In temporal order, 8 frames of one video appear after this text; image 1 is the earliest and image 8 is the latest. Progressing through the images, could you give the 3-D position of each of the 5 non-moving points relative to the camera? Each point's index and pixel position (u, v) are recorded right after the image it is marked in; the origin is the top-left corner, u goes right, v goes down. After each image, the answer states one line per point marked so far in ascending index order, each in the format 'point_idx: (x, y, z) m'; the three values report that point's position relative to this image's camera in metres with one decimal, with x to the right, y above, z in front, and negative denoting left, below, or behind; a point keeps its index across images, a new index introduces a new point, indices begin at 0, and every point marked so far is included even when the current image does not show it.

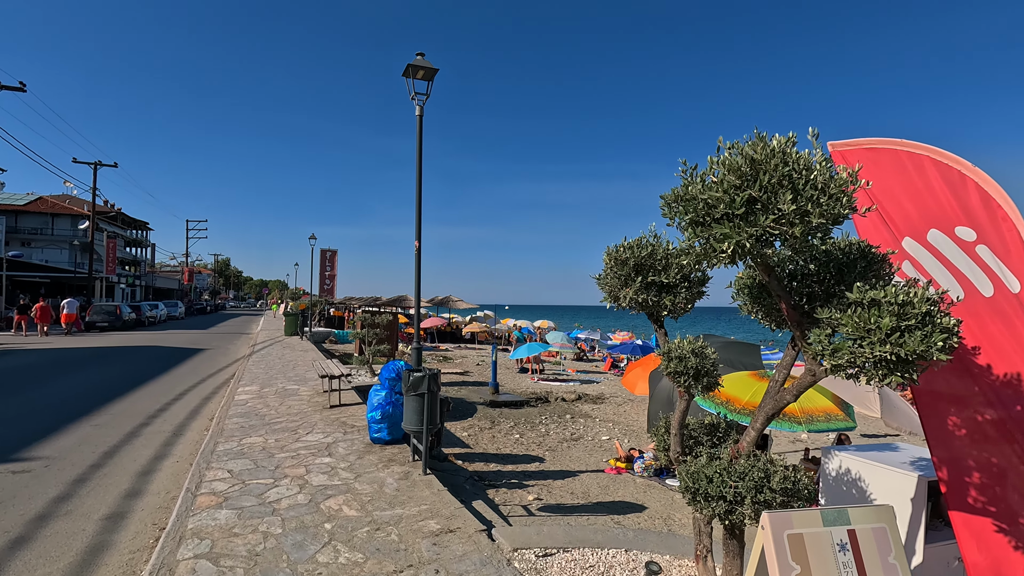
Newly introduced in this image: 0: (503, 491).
0: (-0.1, -2.7, +7.0) m
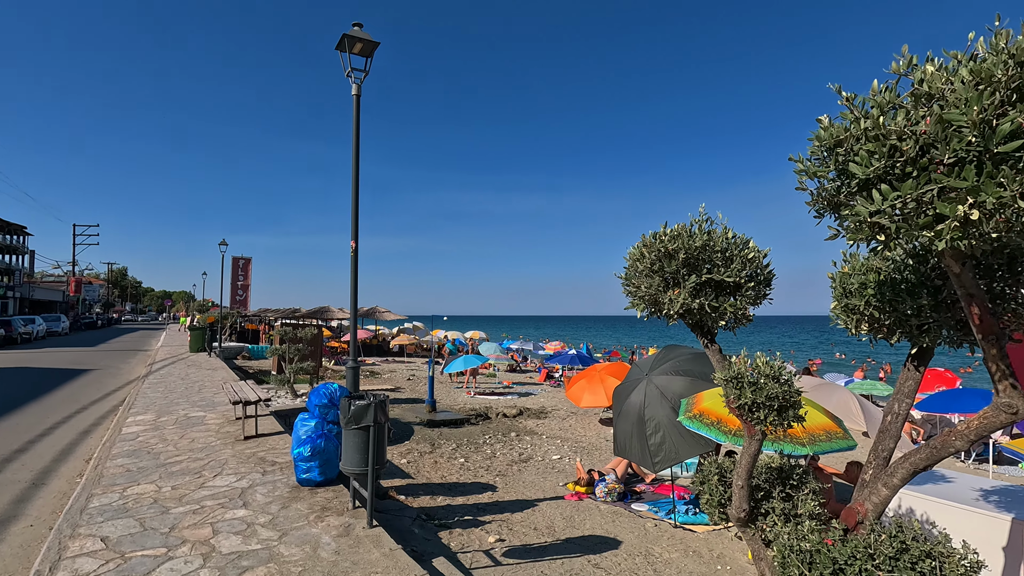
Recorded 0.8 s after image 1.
0: (-0.6, -2.8, +6.0) m
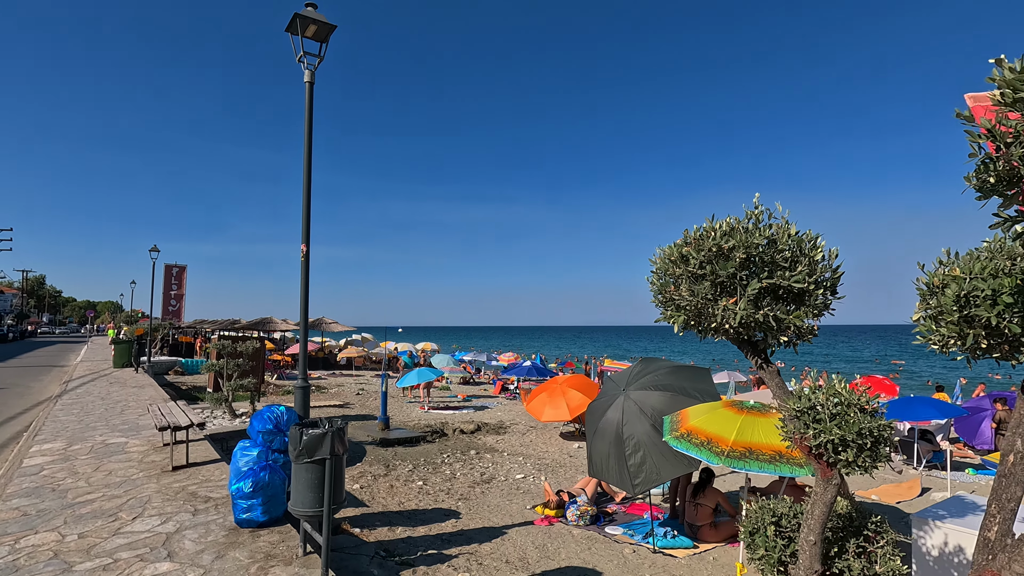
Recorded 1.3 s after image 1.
0: (-0.9, -2.8, +5.4) m
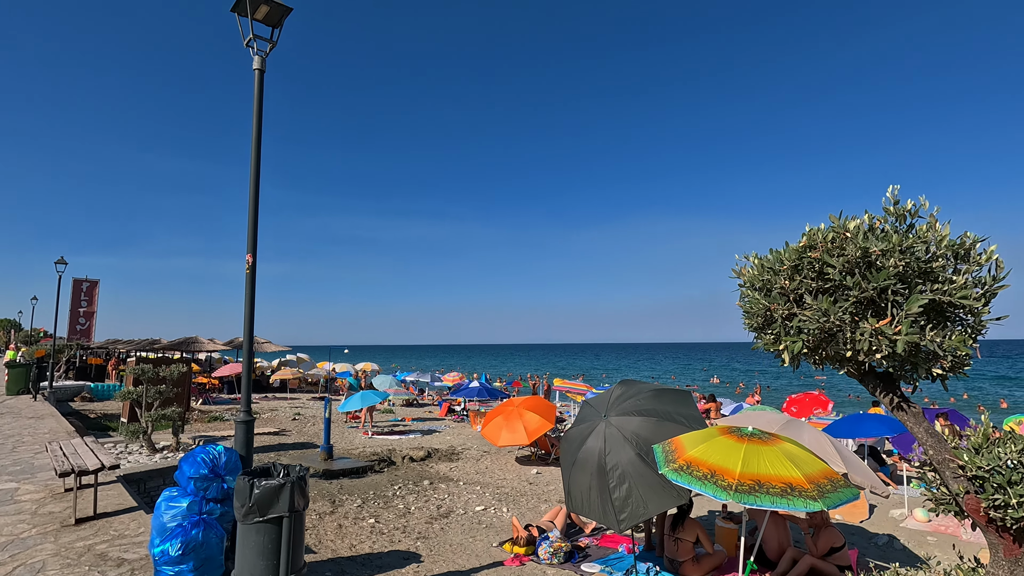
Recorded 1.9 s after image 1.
0: (-1.1, -3.0, +4.6) m
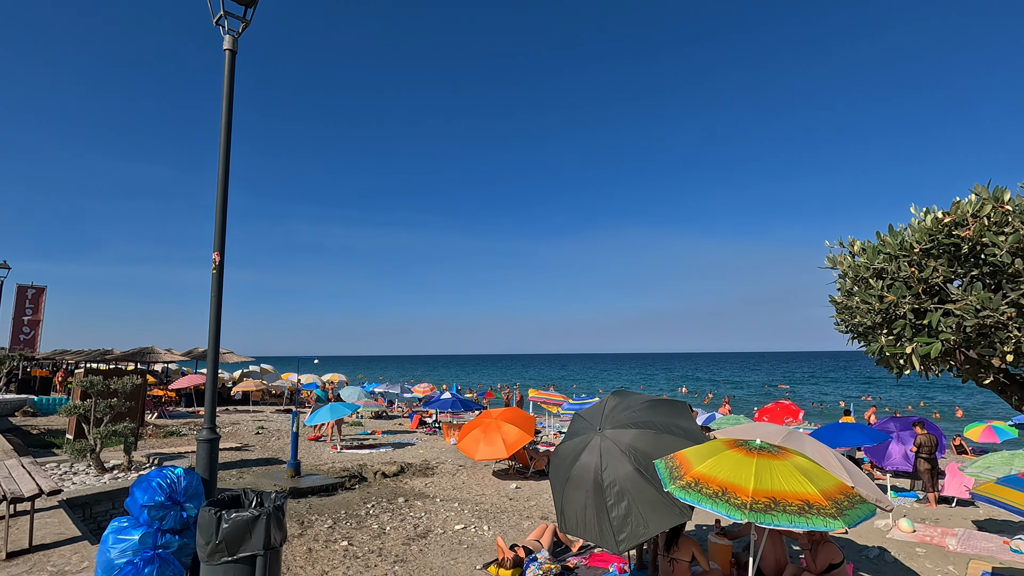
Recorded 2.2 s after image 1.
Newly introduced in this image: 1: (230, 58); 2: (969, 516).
0: (-1.1, -3.0, +4.1) m
1: (-2.5, +2.0, +4.7) m
2: (+8.7, -4.3, +10.2) m
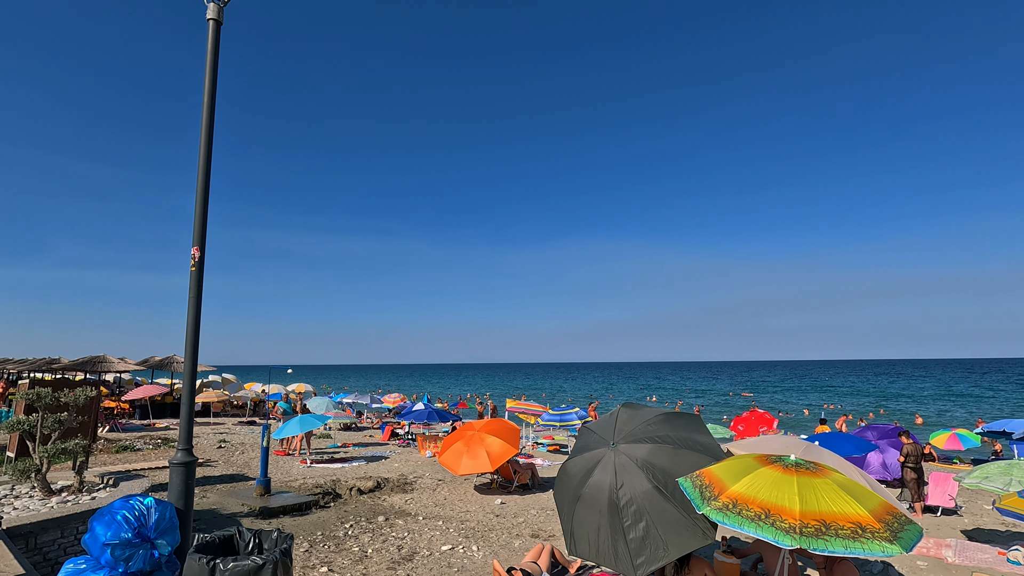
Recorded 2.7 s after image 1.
0: (-0.9, -3.0, +3.6) m
1: (-2.3, +2.0, +4.2) m
2: (+8.5, -4.5, +10.2) m
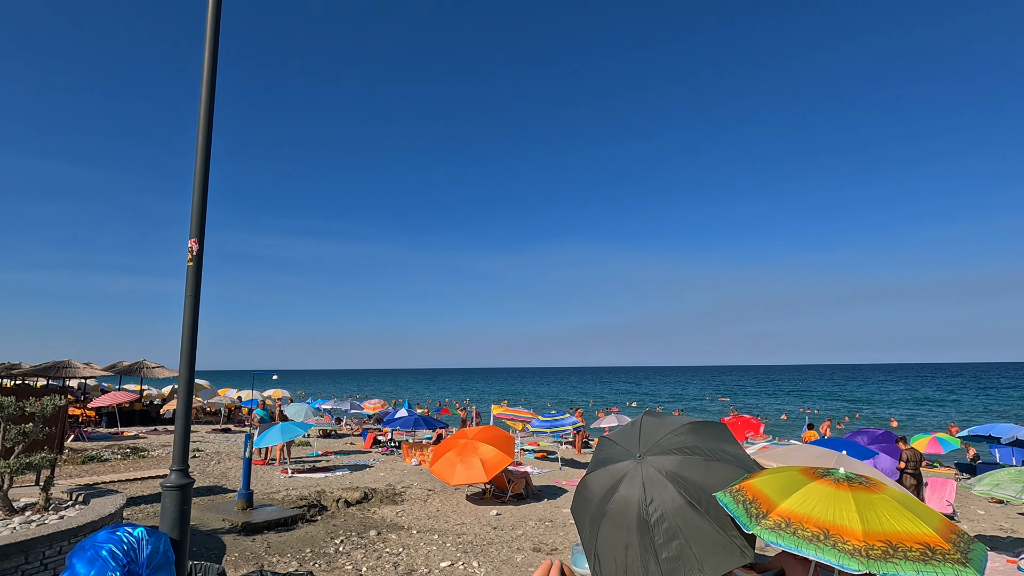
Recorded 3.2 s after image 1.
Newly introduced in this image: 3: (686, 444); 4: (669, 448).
0: (-0.7, -3.0, +3.2) m
1: (-2.1, +2.0, +3.7) m
2: (+8.4, -4.6, +10.1) m
3: (+1.7, -1.5, +5.1) m
4: (+1.5, -1.5, +5.1) m
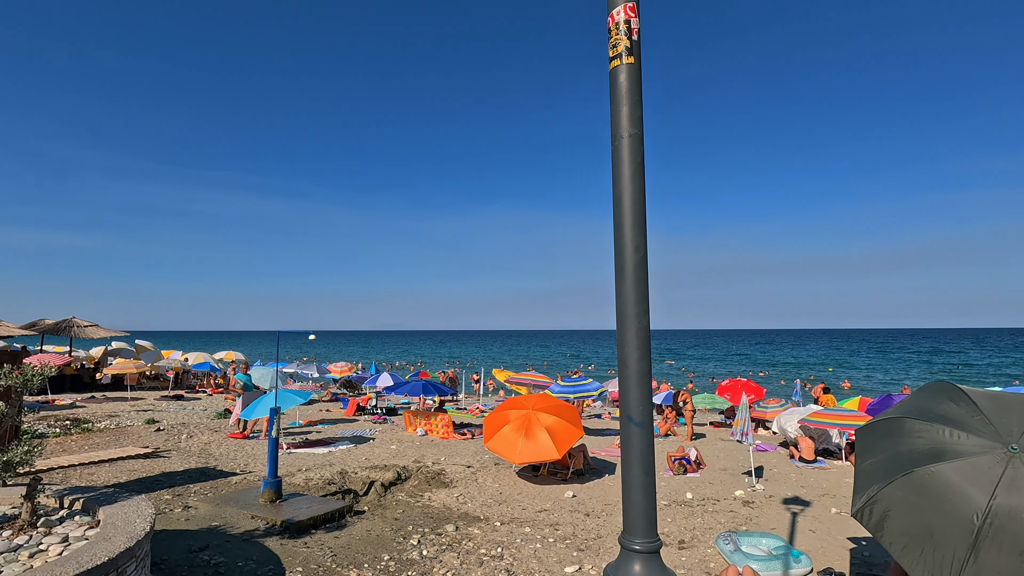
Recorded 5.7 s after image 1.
0: (+1.6, -2.6, +1.6) m
1: (+0.3, +2.5, +1.6) m
2: (+9.8, -3.9, +9.6) m
3: (+3.8, -1.0, +3.7) m
4: (+3.6, -1.0, +3.6) m
